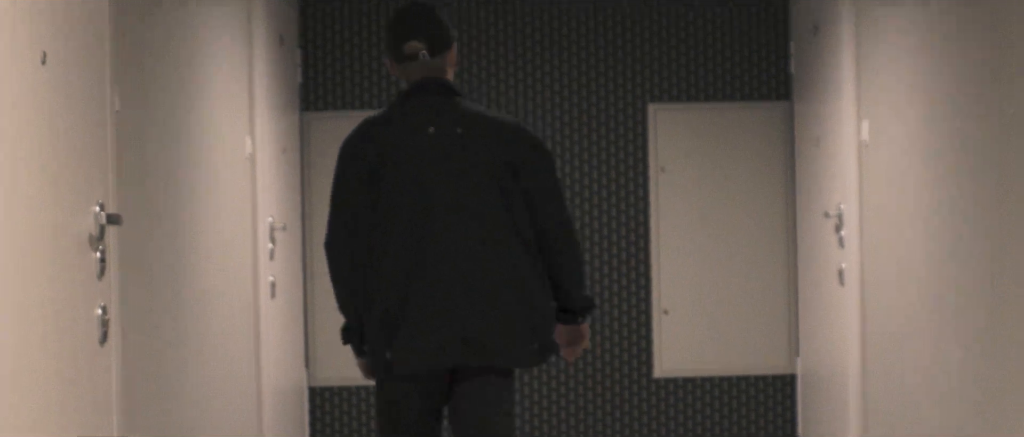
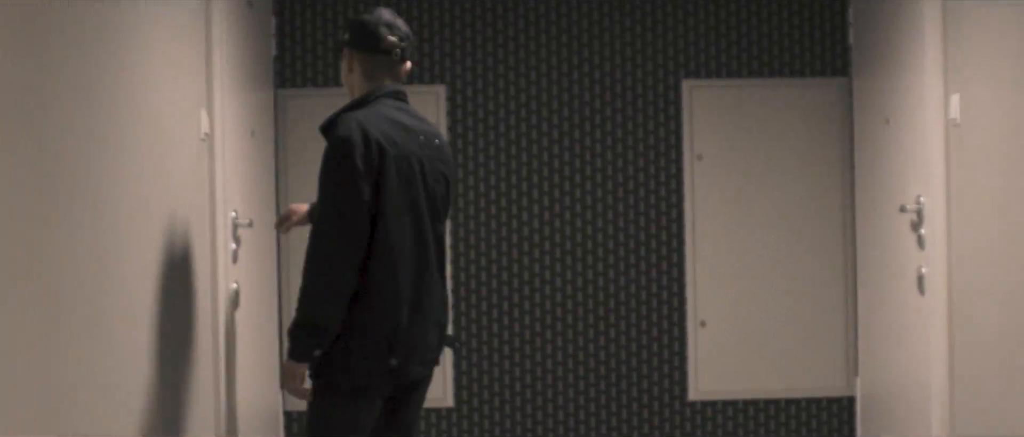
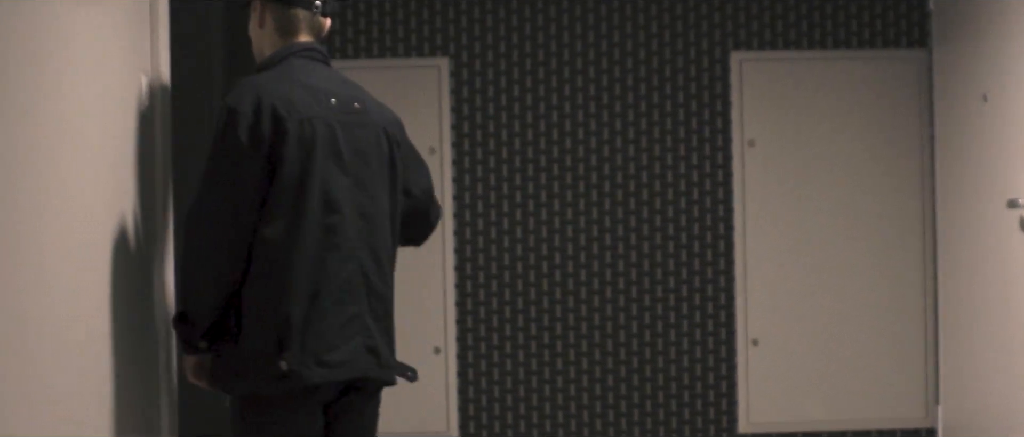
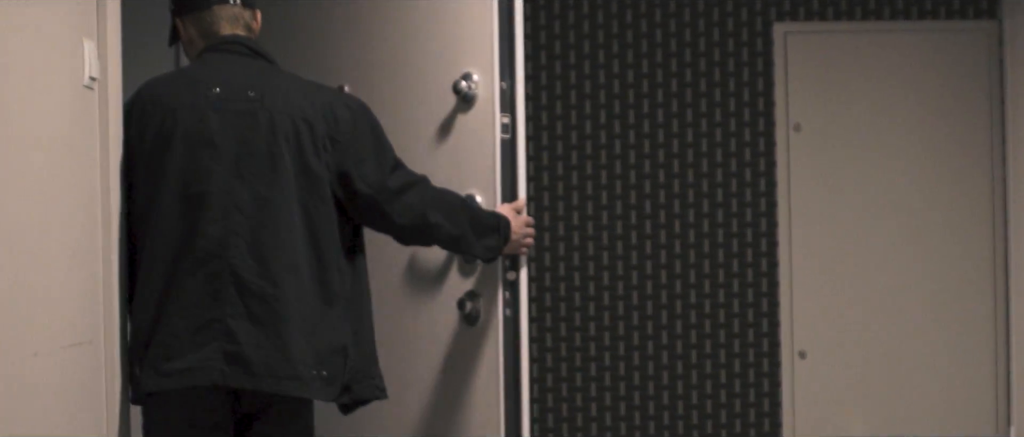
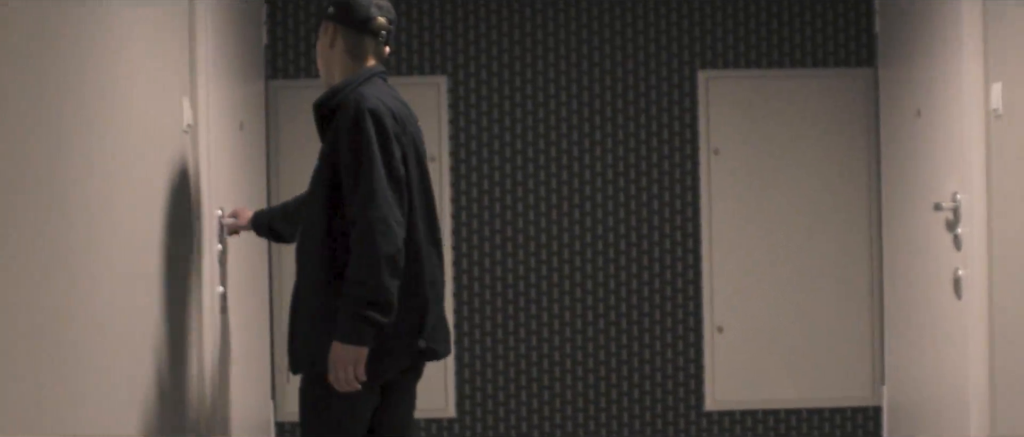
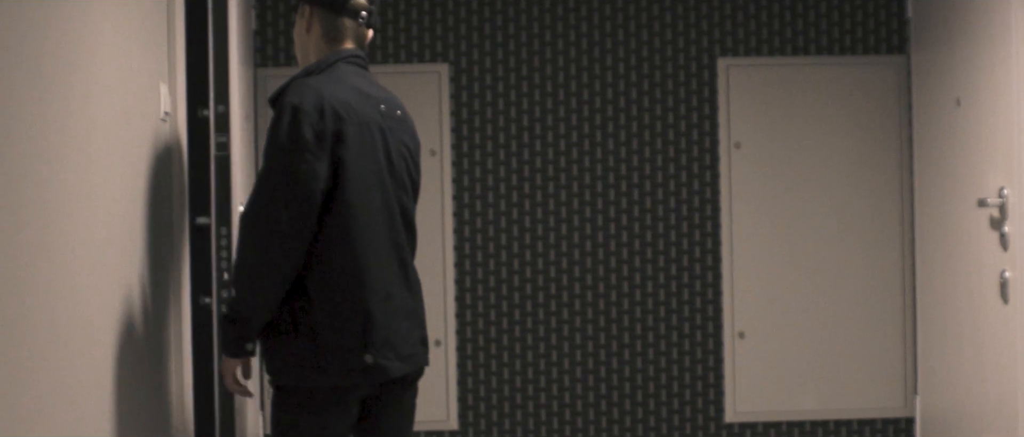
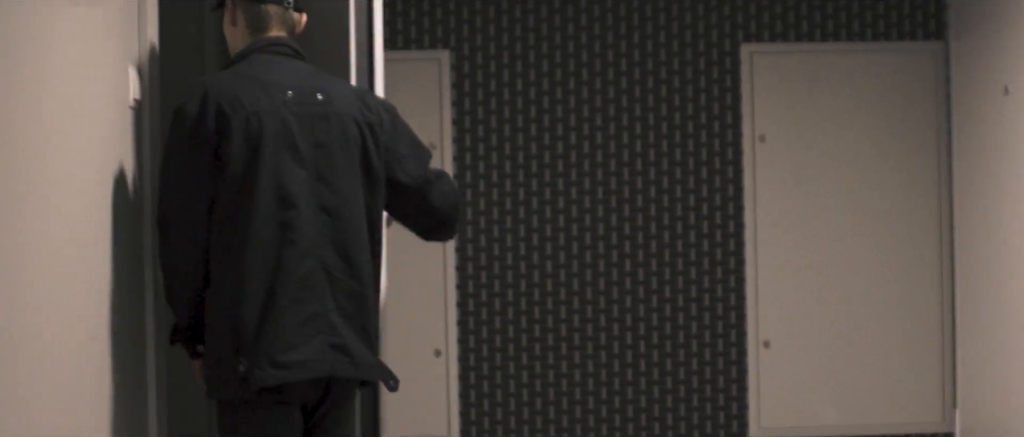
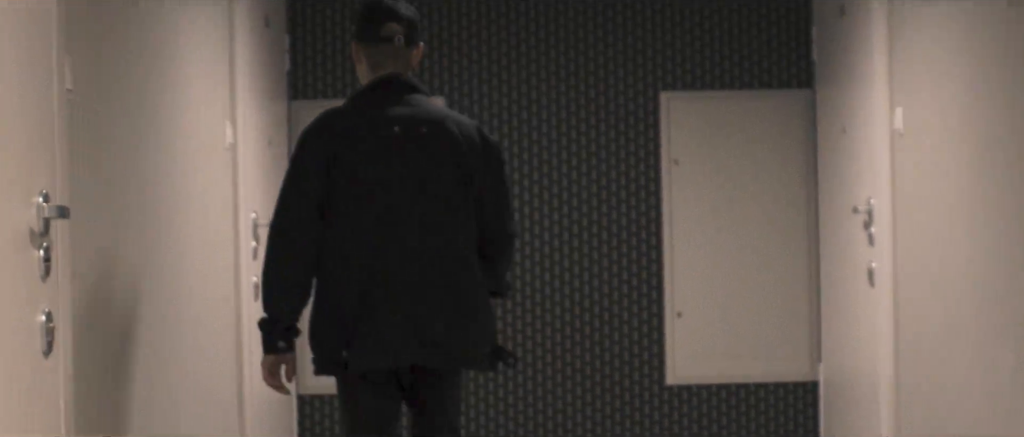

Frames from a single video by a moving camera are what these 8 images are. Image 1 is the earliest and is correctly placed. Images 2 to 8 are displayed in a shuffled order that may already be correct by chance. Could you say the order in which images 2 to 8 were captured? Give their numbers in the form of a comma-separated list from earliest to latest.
8, 2, 5, 6, 3, 7, 4
